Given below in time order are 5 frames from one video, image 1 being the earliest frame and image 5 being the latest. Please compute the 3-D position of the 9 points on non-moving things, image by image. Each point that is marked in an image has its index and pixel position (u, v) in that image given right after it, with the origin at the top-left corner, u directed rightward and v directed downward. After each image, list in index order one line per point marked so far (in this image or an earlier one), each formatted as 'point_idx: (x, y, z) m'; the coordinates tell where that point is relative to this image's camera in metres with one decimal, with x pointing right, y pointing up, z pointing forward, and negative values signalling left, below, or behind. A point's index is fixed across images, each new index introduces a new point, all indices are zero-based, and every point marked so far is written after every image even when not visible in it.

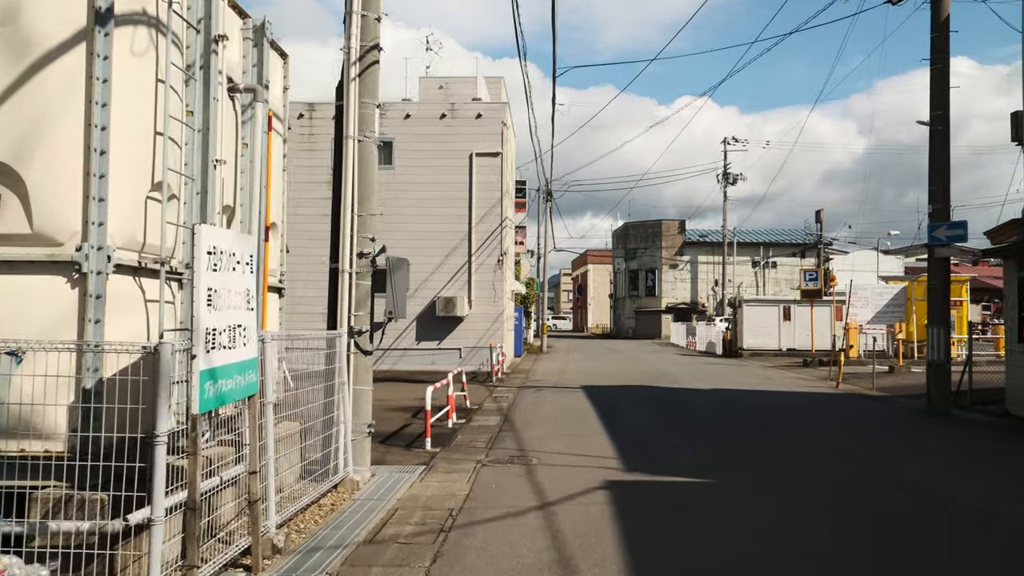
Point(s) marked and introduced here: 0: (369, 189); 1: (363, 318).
0: (-2.1, +1.4, +7.4) m
1: (-2.2, -0.4, +7.4) m
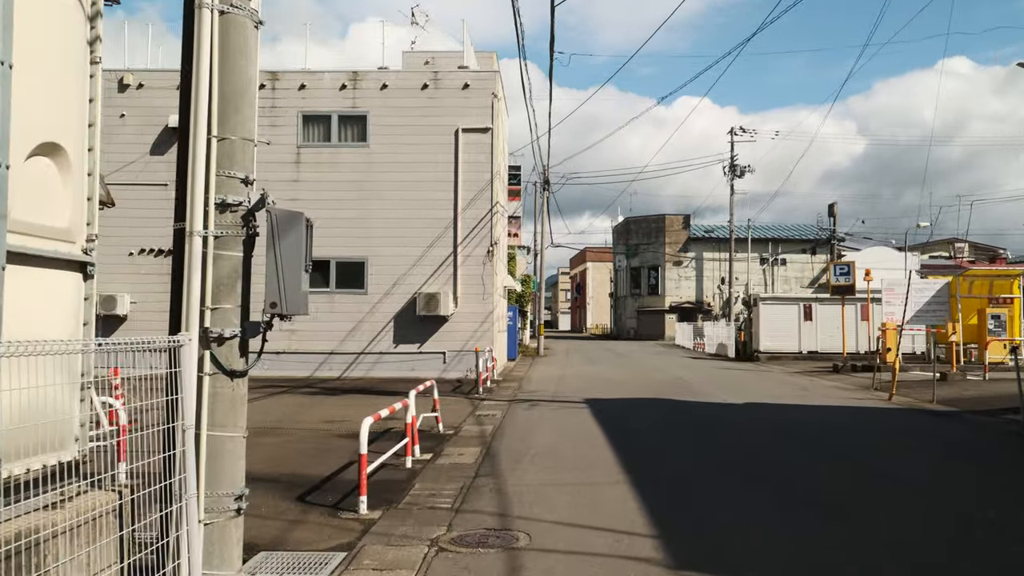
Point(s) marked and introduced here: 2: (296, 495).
0: (-2.3, +1.7, +4.4) m
1: (-2.4, -0.2, +4.3) m
2: (-2.8, -2.7, +6.5) m
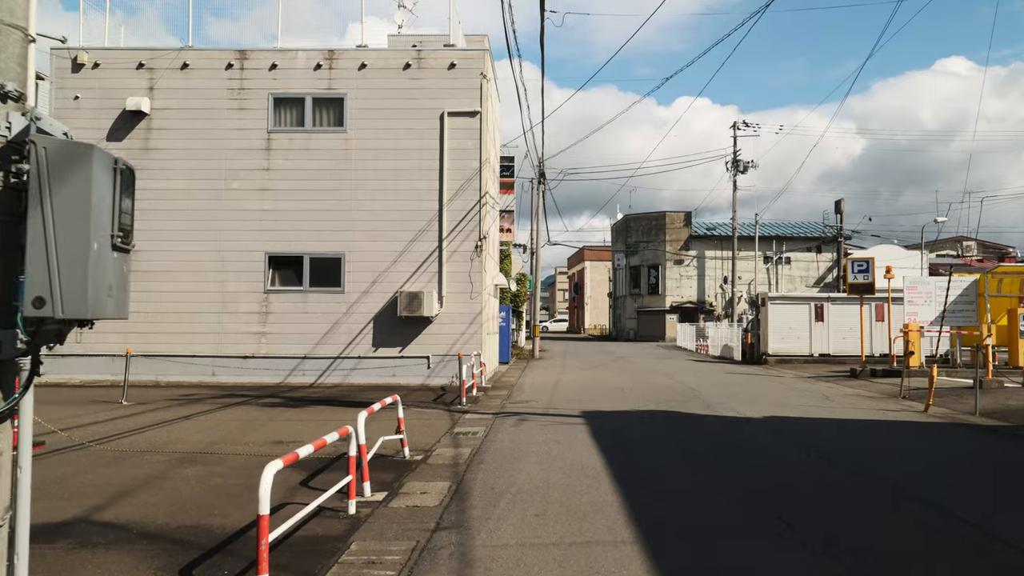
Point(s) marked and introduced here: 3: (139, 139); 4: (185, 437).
0: (-2.7, +1.7, +2.6) m
1: (-2.8, -0.2, +2.6) m
2: (-3.1, -2.6, +4.7) m
3: (-14.3, +5.7, +19.4) m
4: (-6.3, -2.9, +9.7) m
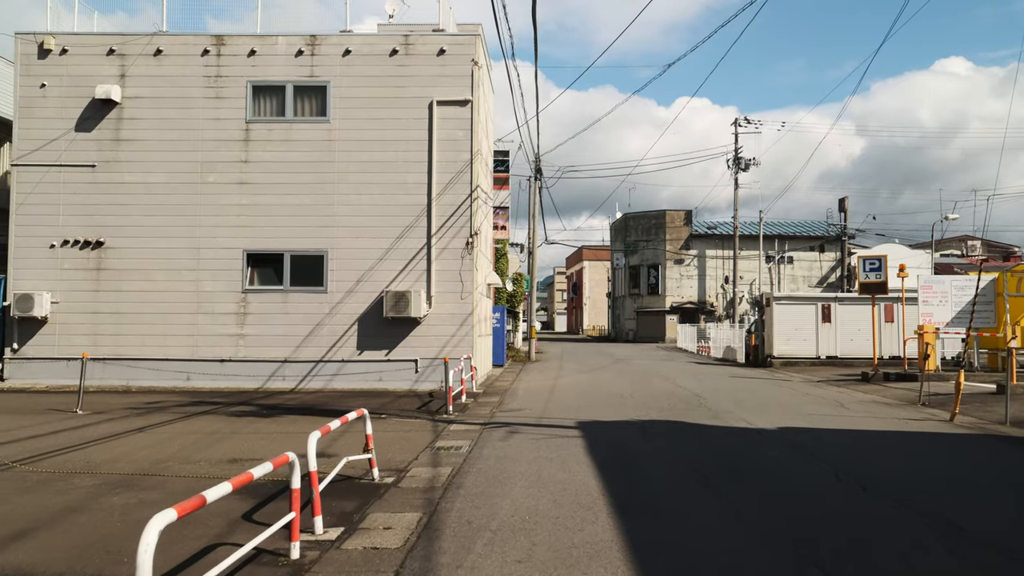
0: (-2.9, +1.8, +1.5) m
1: (-3.0, -0.1, +1.5) m
2: (-3.4, -2.6, +3.7) m
3: (-14.6, +5.7, +18.3) m
4: (-6.5, -2.8, +8.6) m
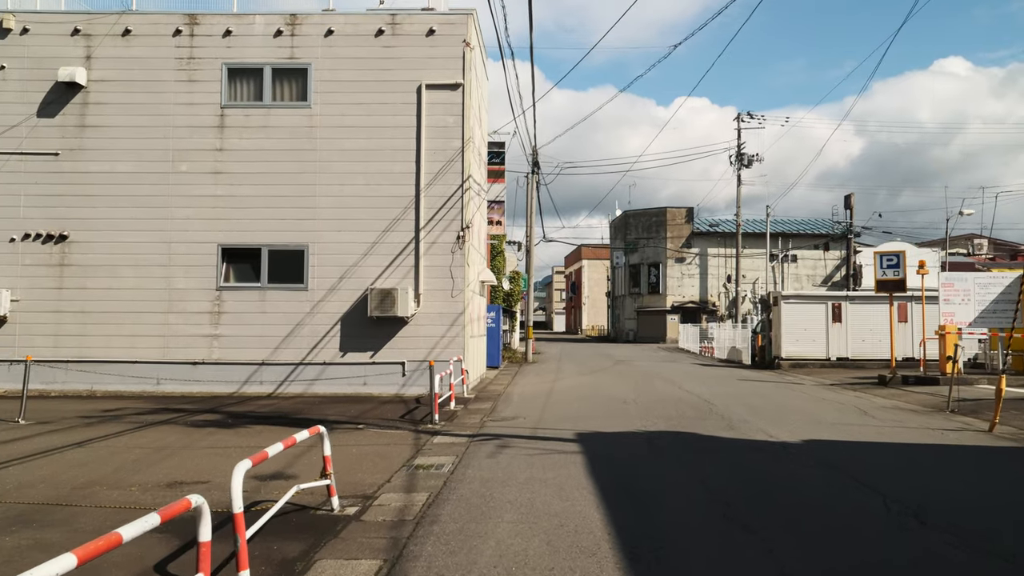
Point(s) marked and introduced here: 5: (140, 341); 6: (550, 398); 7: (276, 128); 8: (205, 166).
0: (-3.0, +1.9, +0.3) m
1: (-3.1, 0.0, +0.3) m
2: (-3.5, -2.5, +2.4) m
3: (-14.8, +5.8, +17.0) m
4: (-6.7, -2.7, +7.3) m
5: (-12.4, -1.7, +16.8) m
6: (+1.2, -3.4, +15.7) m
7: (-8.0, +5.4, +17.1) m
8: (-10.3, +4.2, +17.0) m
